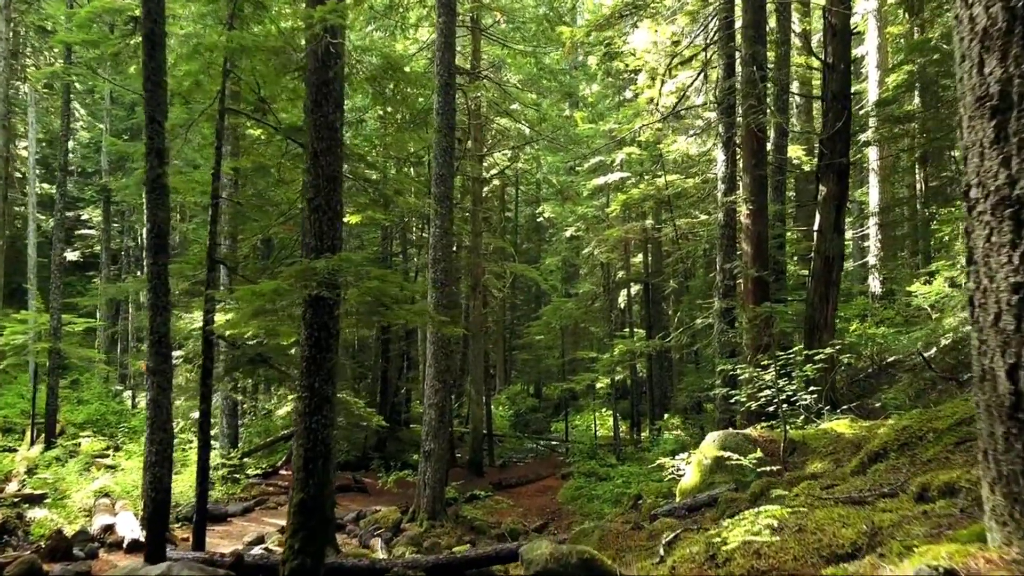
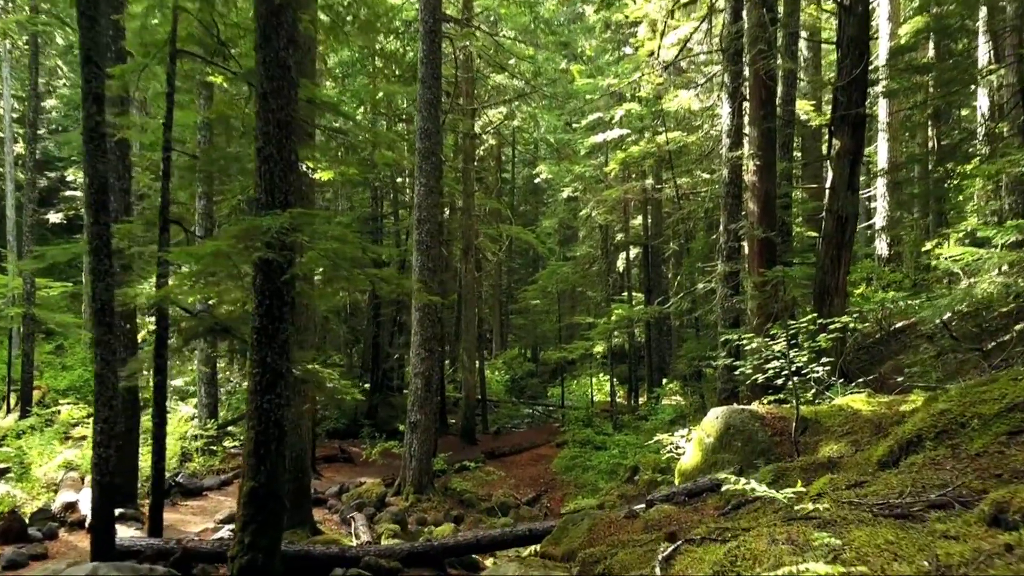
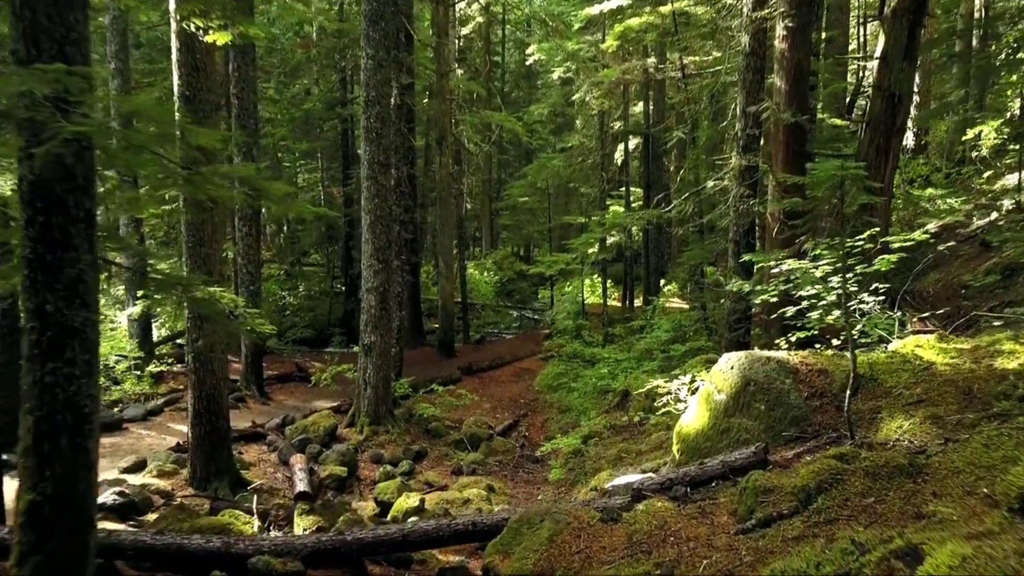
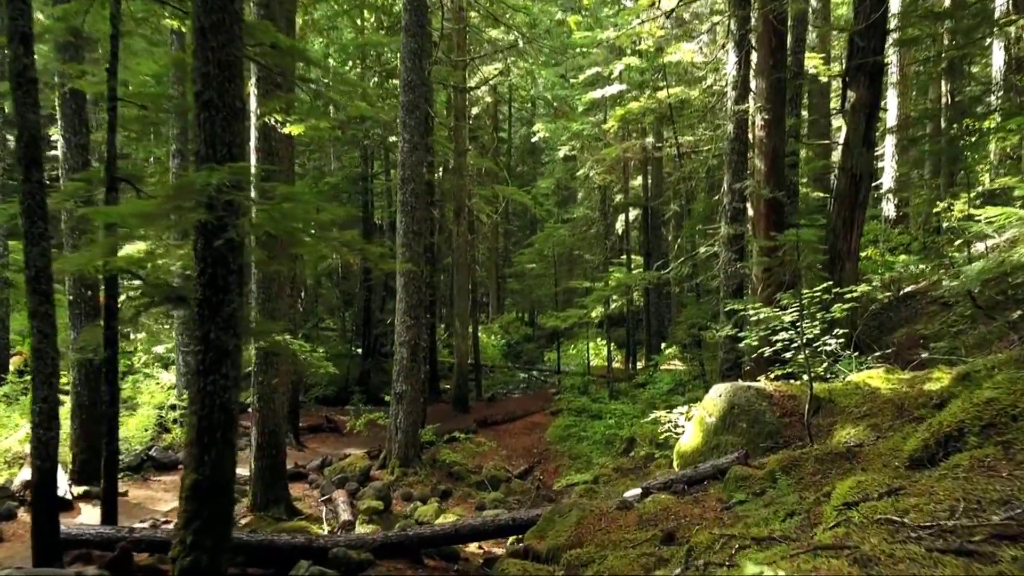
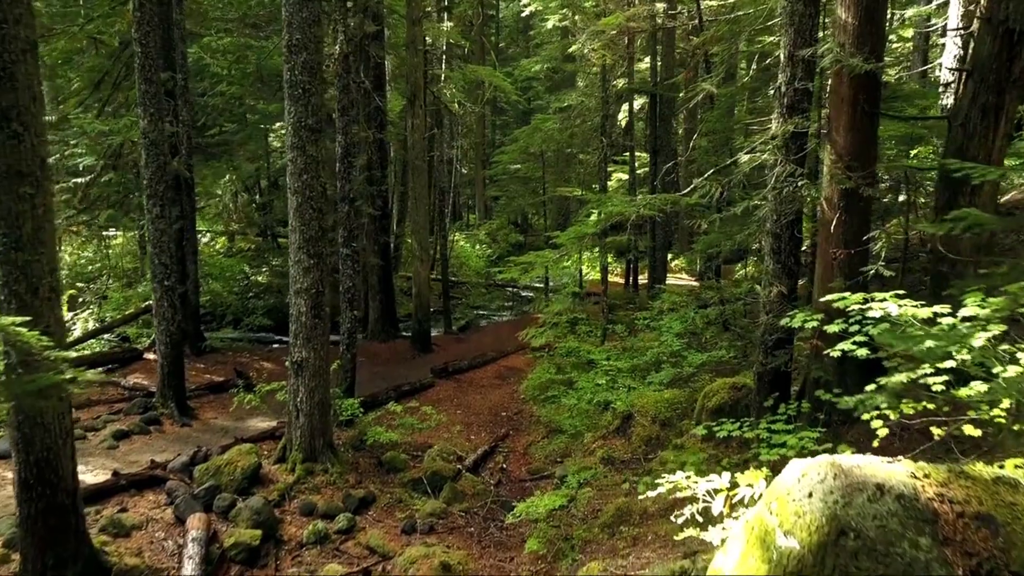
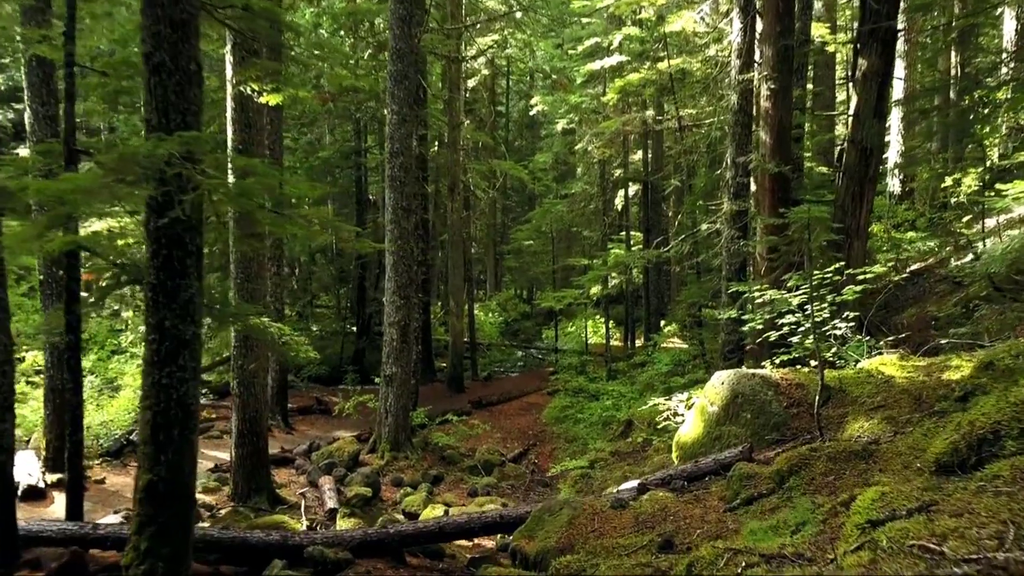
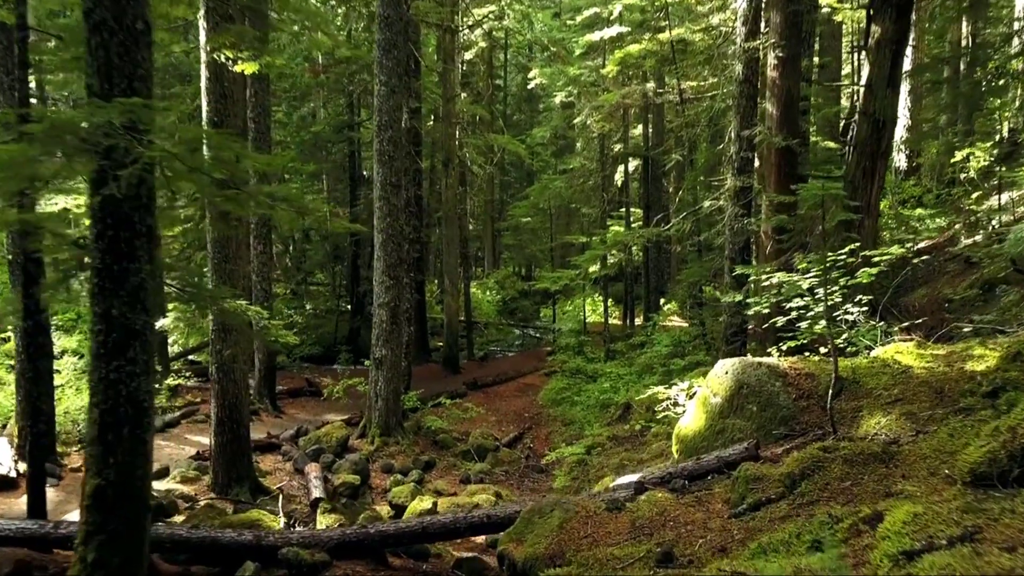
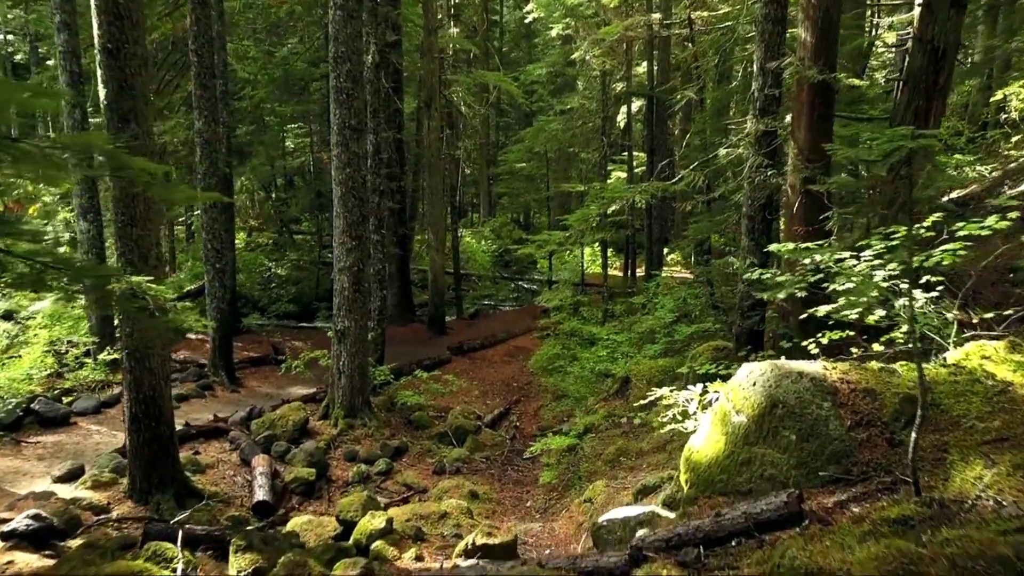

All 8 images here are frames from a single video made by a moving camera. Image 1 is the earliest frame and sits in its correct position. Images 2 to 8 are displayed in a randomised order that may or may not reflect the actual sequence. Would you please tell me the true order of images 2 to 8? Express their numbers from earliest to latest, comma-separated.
2, 4, 6, 7, 3, 8, 5
